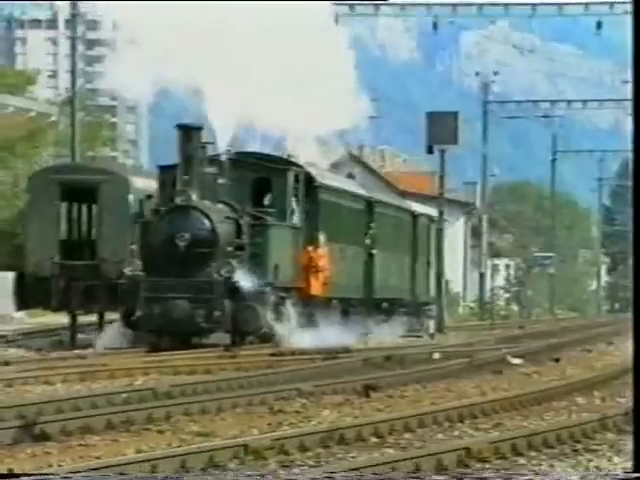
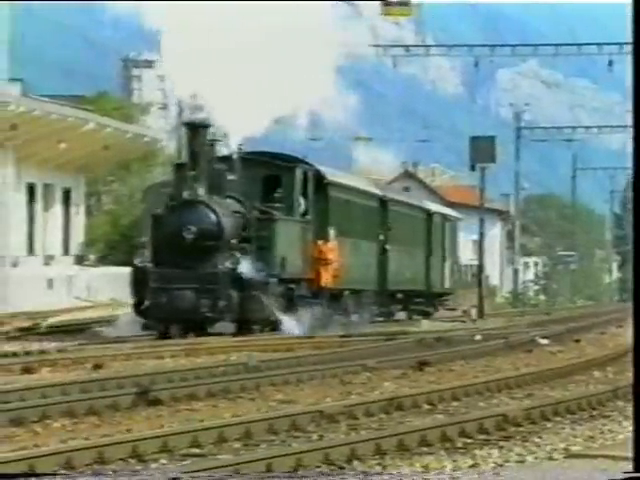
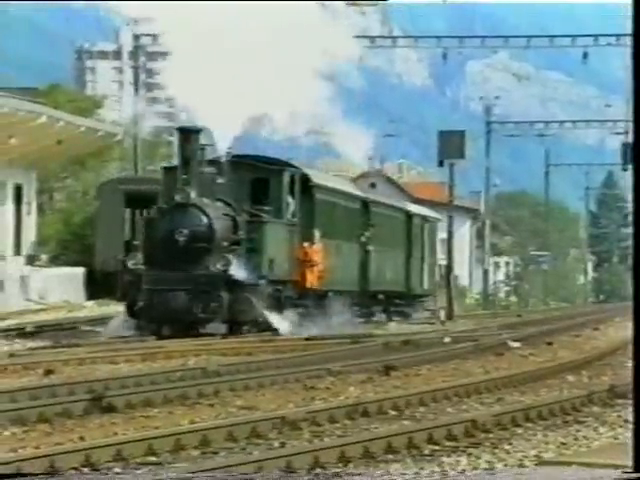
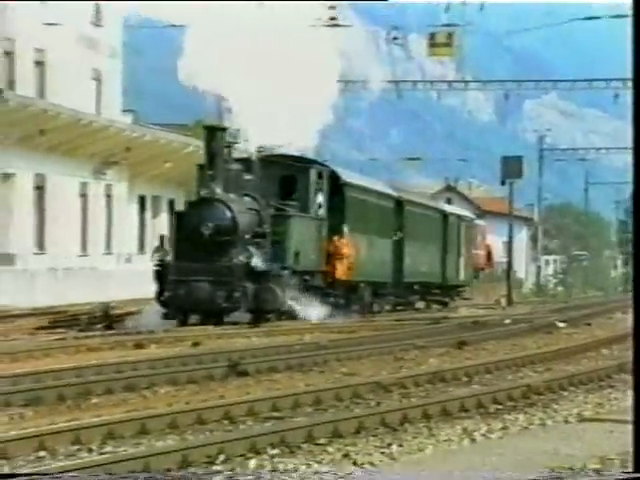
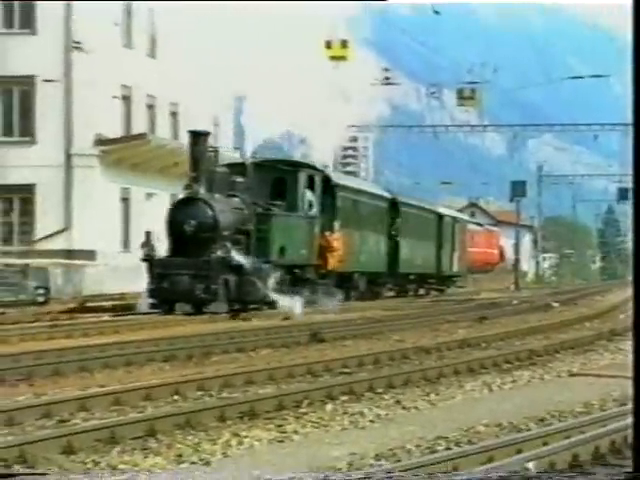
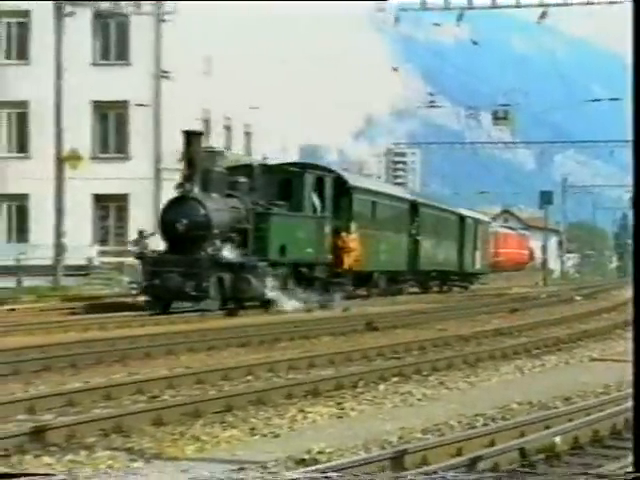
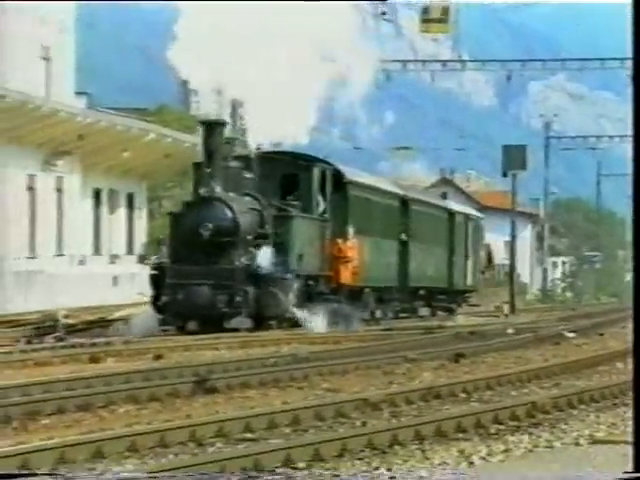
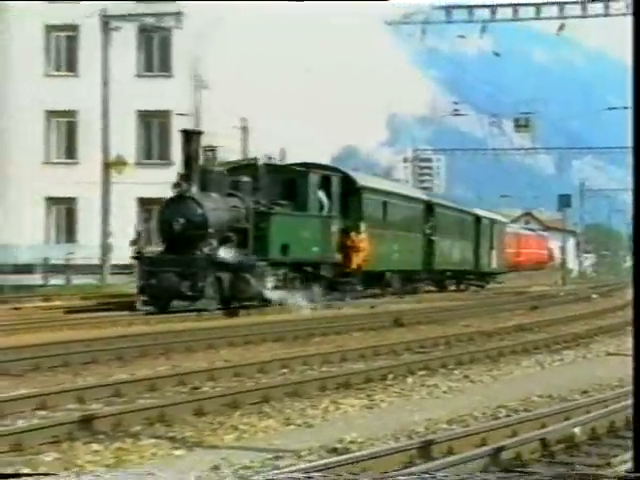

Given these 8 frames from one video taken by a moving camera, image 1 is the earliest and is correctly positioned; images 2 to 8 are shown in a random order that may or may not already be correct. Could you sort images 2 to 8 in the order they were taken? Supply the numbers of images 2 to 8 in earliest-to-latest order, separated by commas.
3, 2, 7, 4, 5, 6, 8
